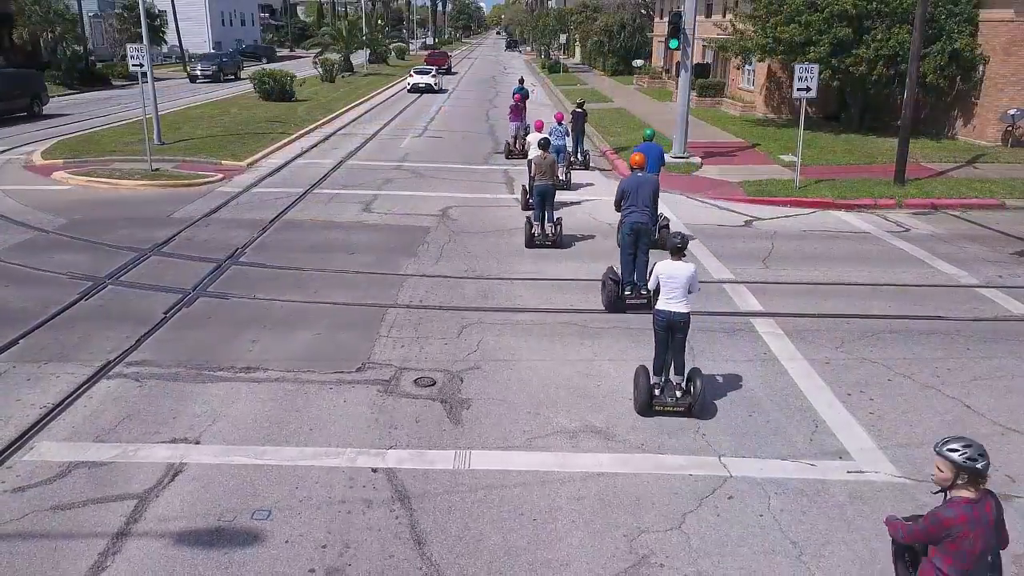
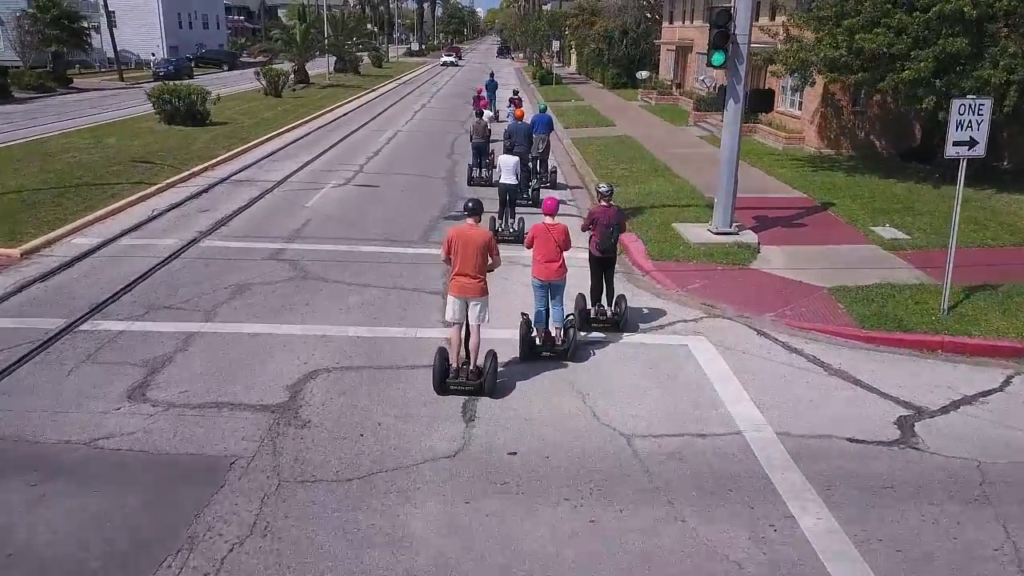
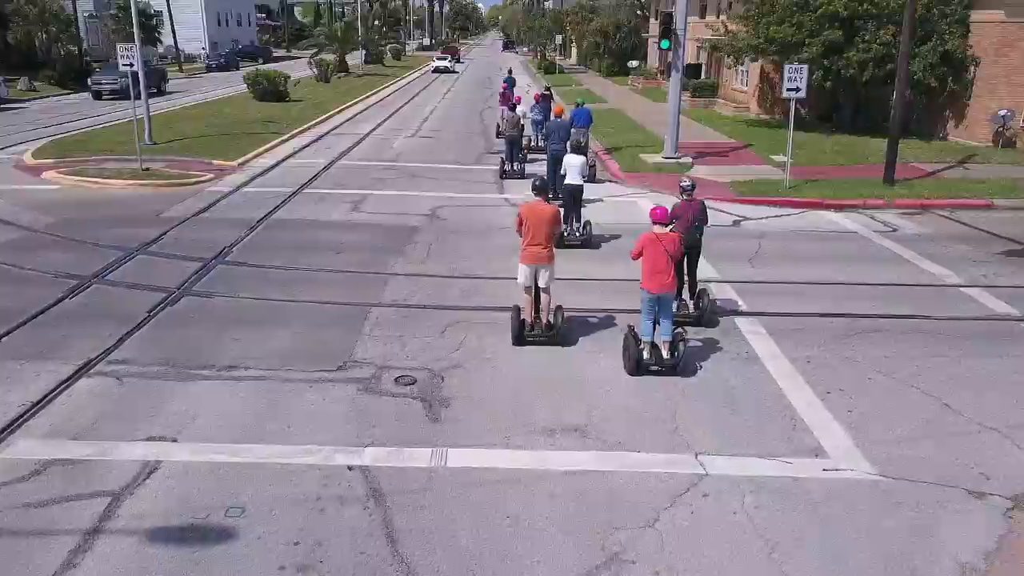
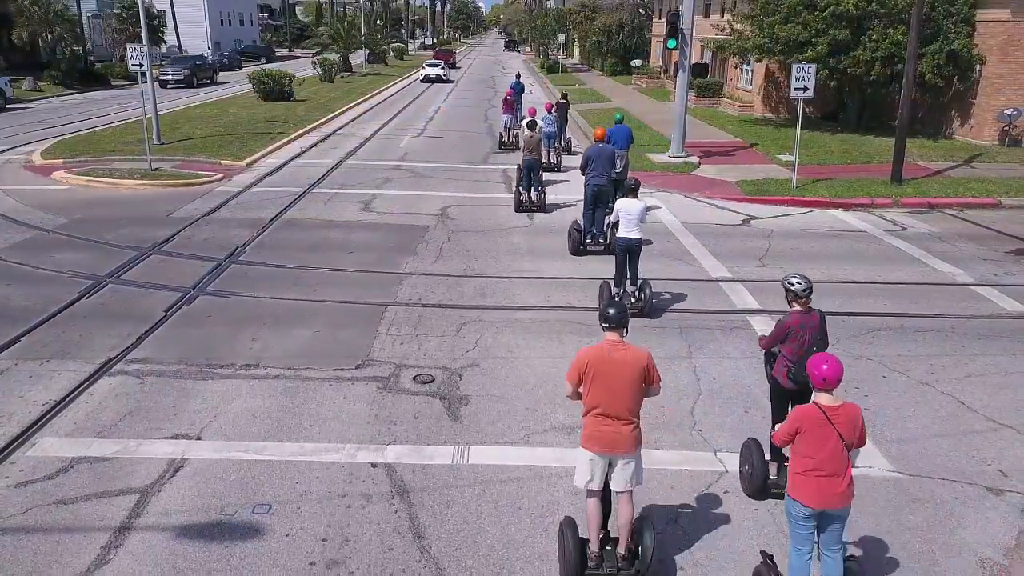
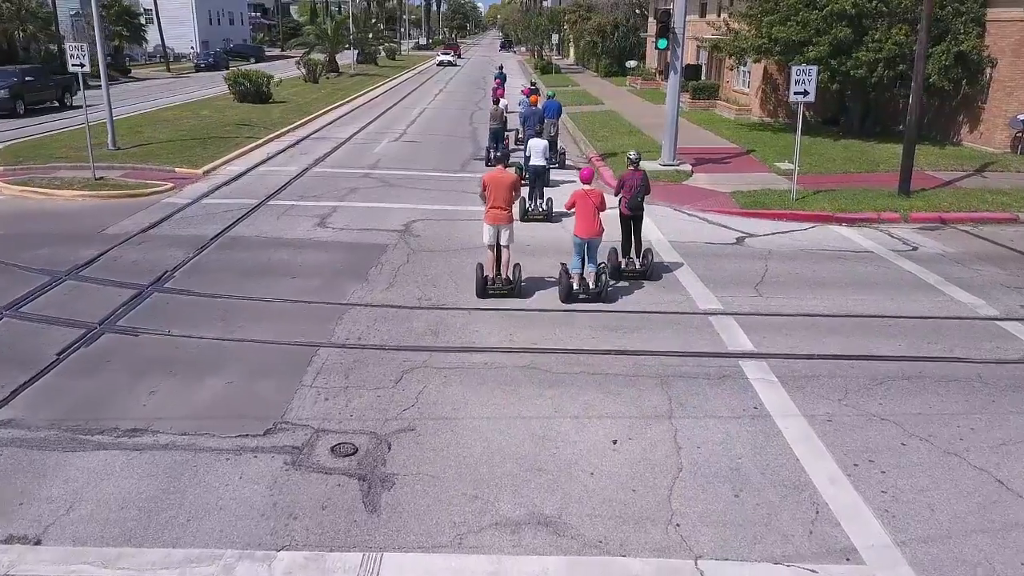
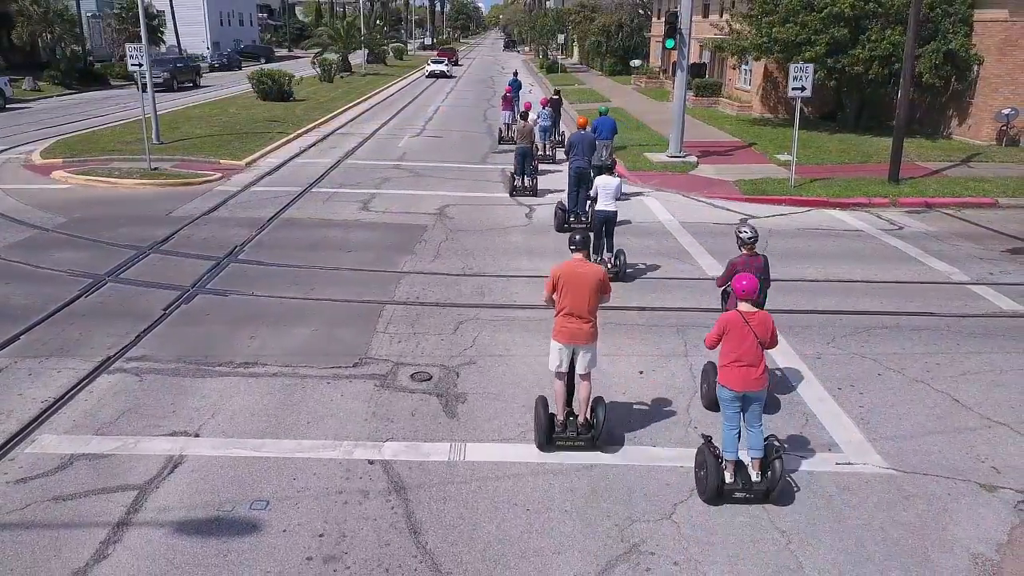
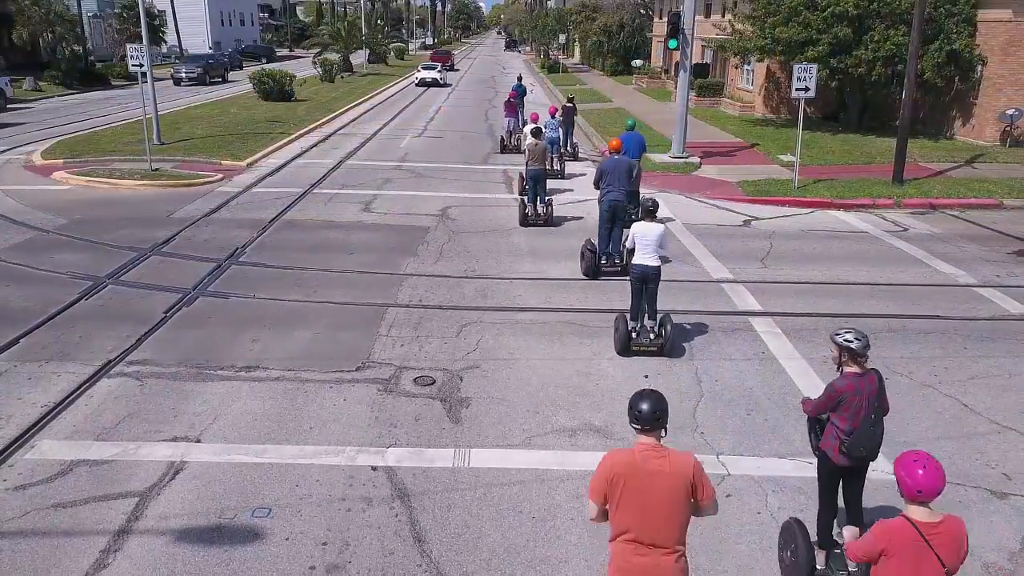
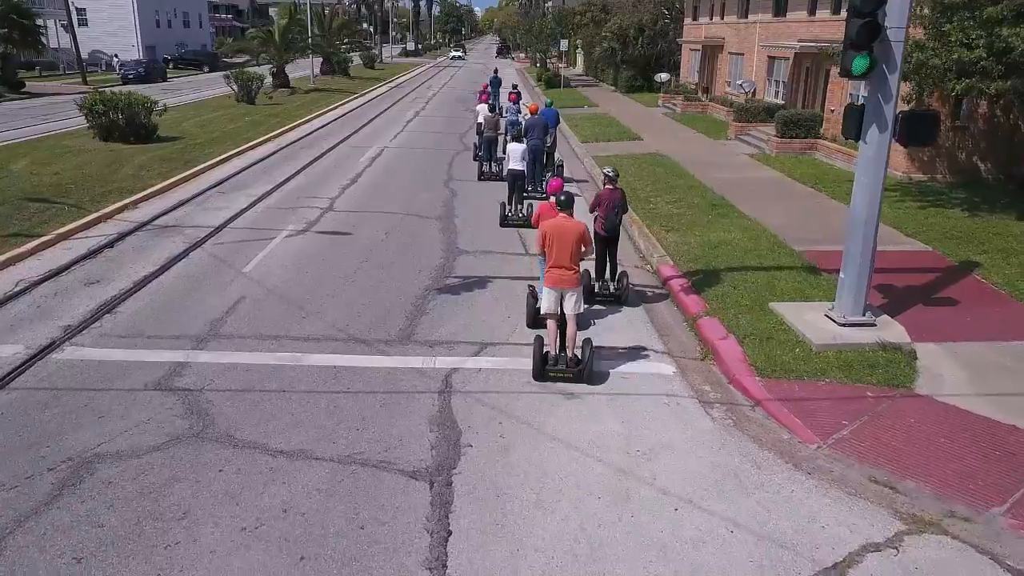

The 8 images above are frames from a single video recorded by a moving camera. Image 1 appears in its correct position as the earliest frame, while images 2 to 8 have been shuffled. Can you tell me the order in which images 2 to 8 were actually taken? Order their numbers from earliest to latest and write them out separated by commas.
7, 4, 6, 3, 5, 2, 8
